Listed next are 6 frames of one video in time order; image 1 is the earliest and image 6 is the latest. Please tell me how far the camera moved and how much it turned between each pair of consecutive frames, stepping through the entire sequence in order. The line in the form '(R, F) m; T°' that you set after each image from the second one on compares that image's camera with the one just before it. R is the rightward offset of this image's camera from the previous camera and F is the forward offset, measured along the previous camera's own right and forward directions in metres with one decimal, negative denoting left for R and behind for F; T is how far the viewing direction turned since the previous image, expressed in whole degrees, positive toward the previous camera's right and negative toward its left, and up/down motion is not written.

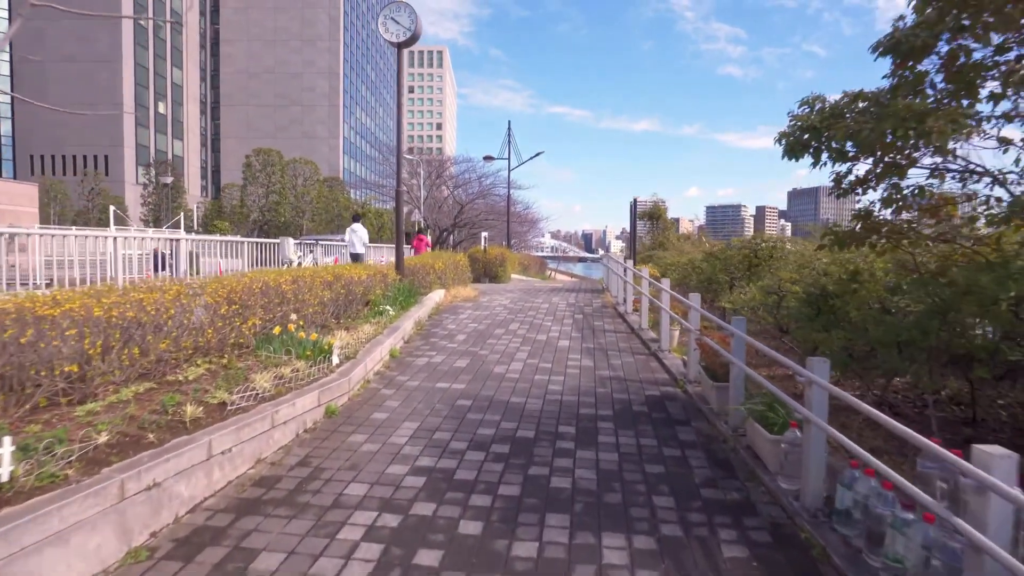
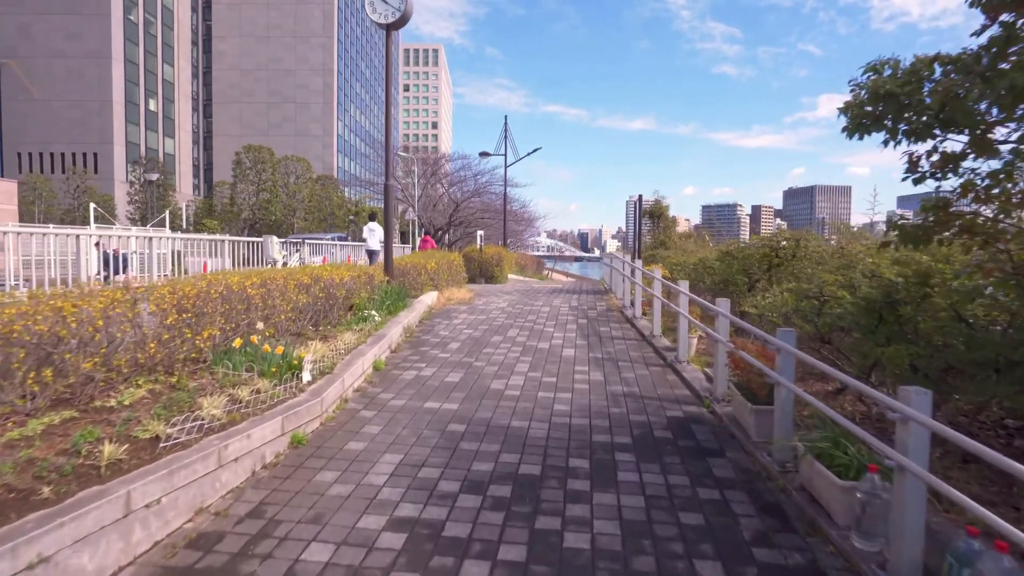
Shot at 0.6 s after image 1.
(0.0, +0.9) m; 0°
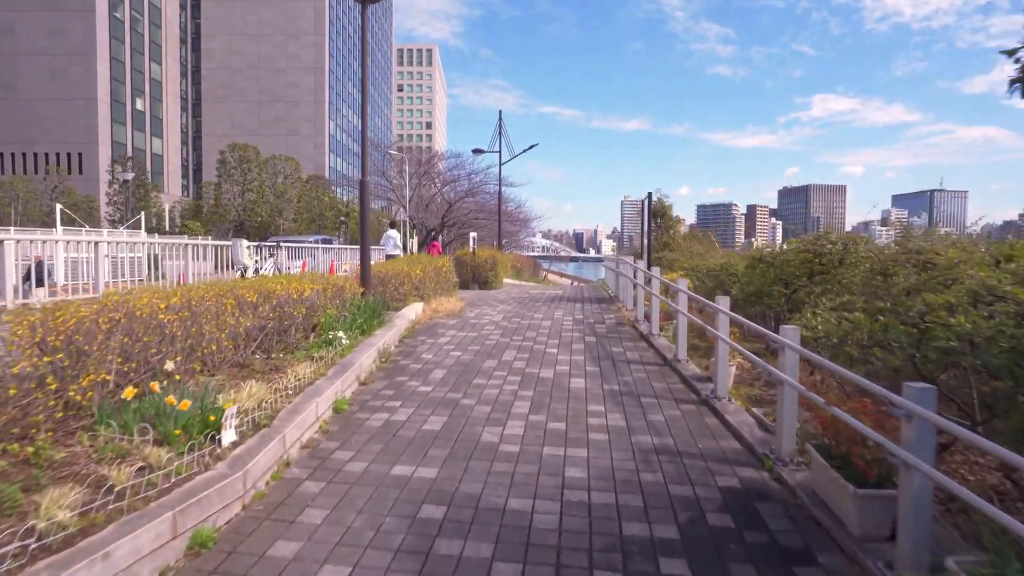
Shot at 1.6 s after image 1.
(0.0, +1.5) m; 0°
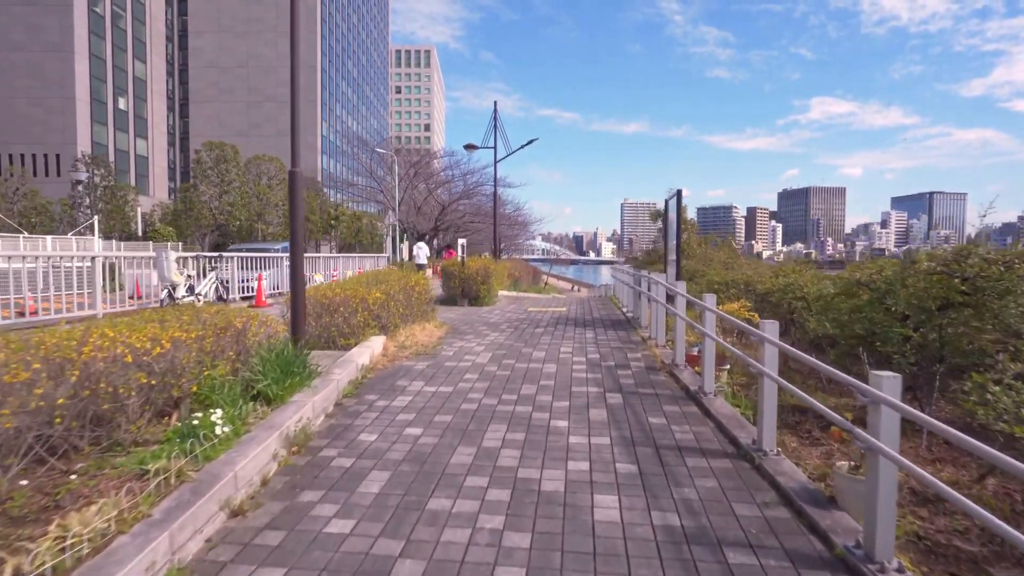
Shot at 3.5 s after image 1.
(+0.1, +2.7) m; 0°
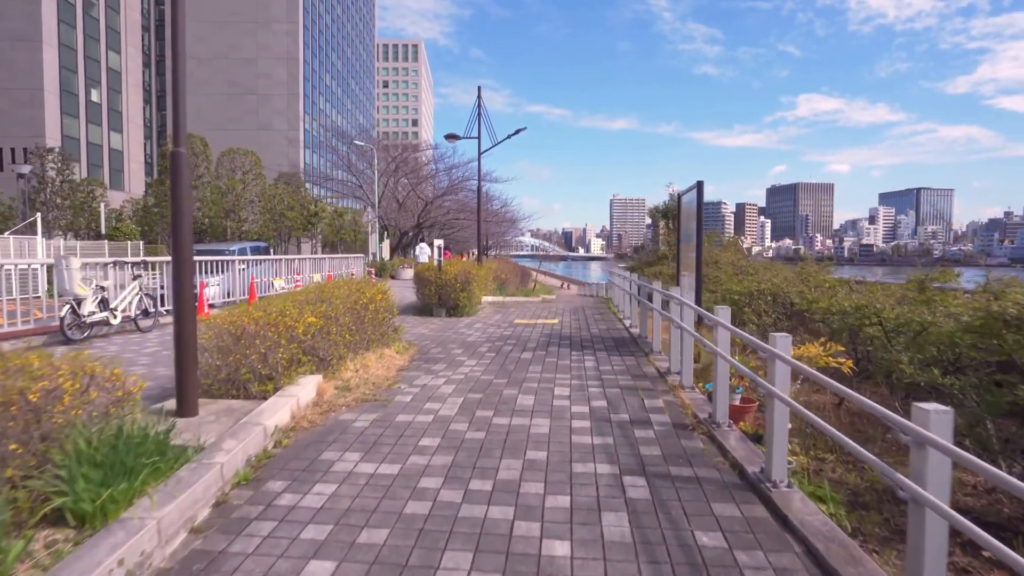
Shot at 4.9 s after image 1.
(+0.1, +2.0) m; +1°
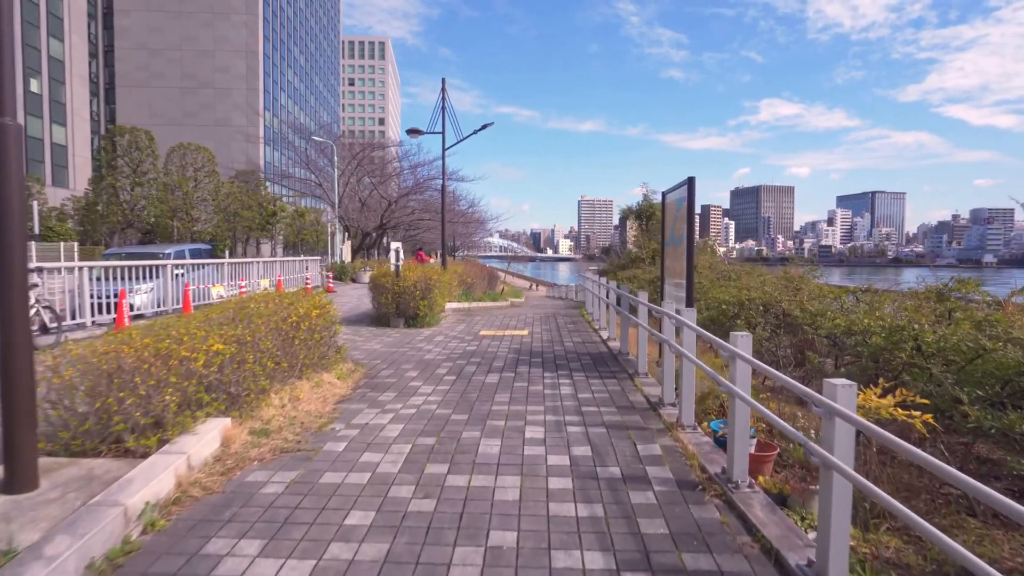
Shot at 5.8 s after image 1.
(+0.1, +1.2) m; +3°
